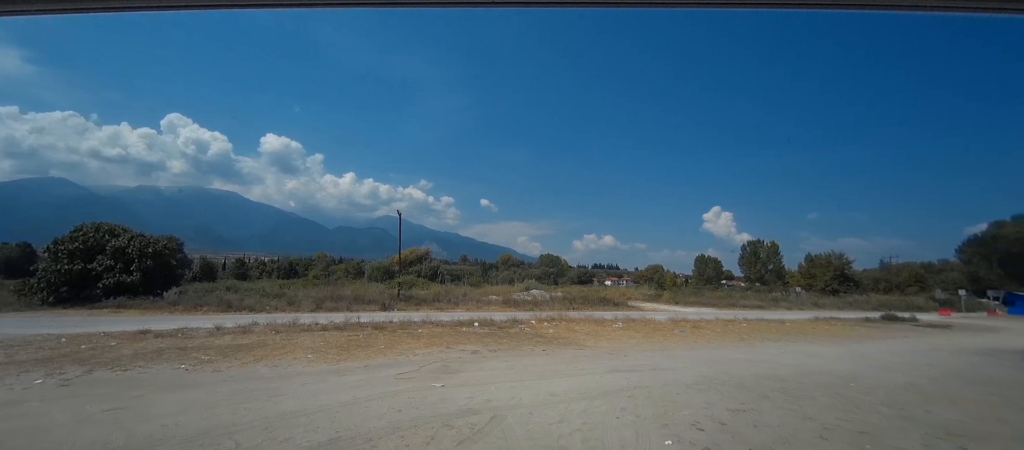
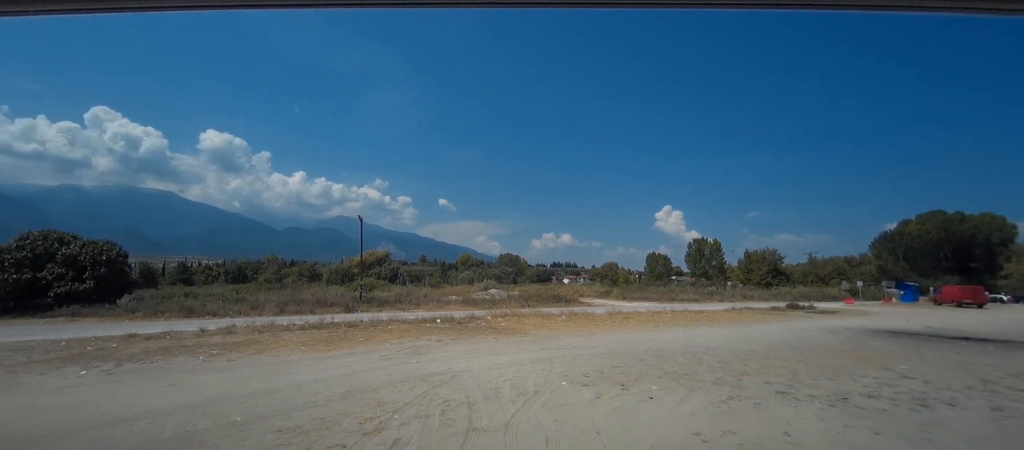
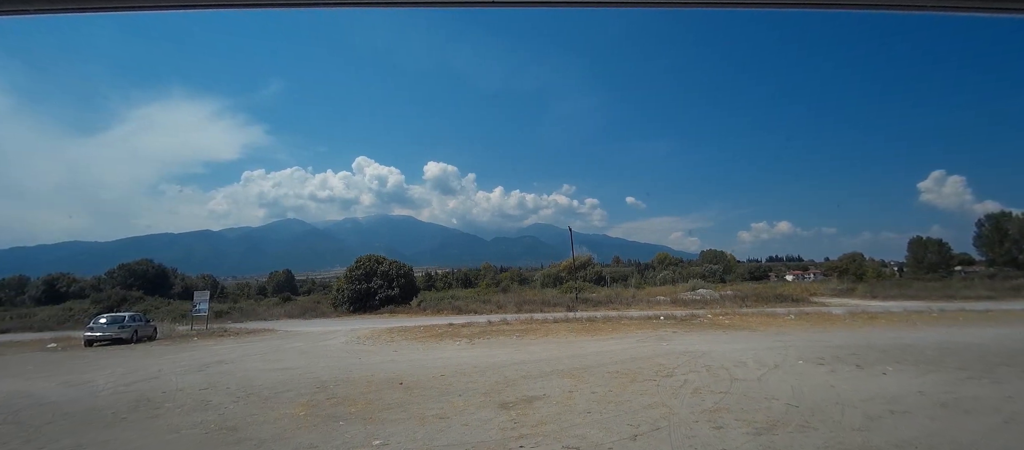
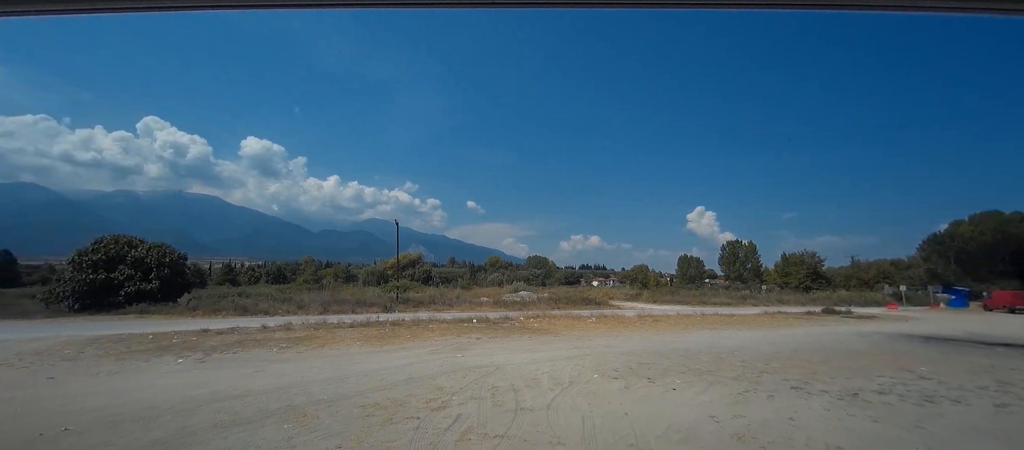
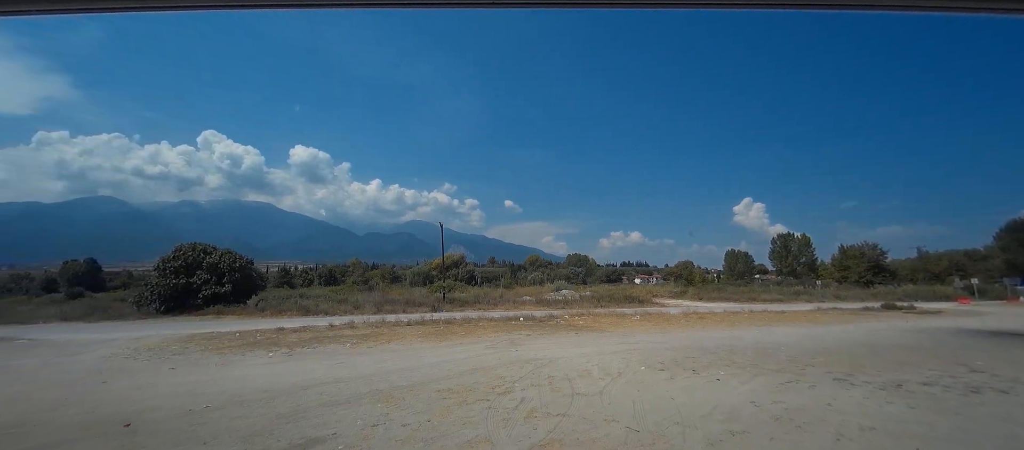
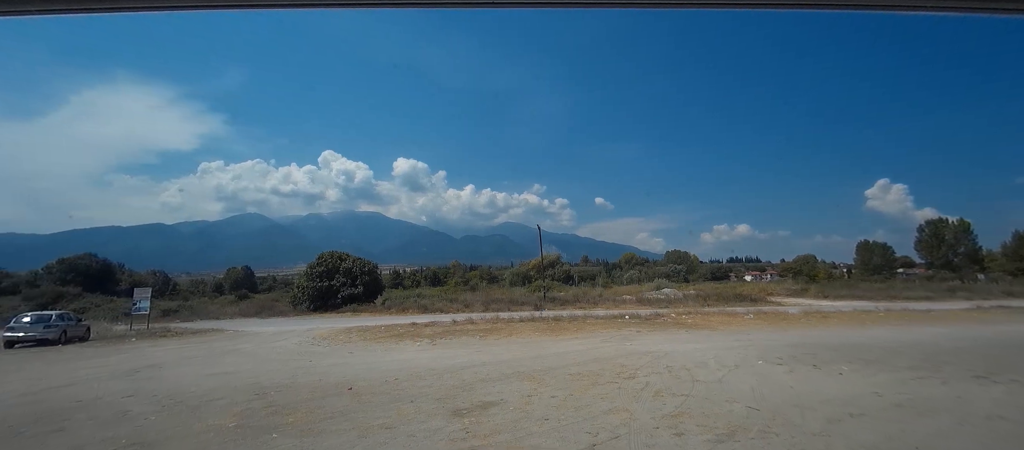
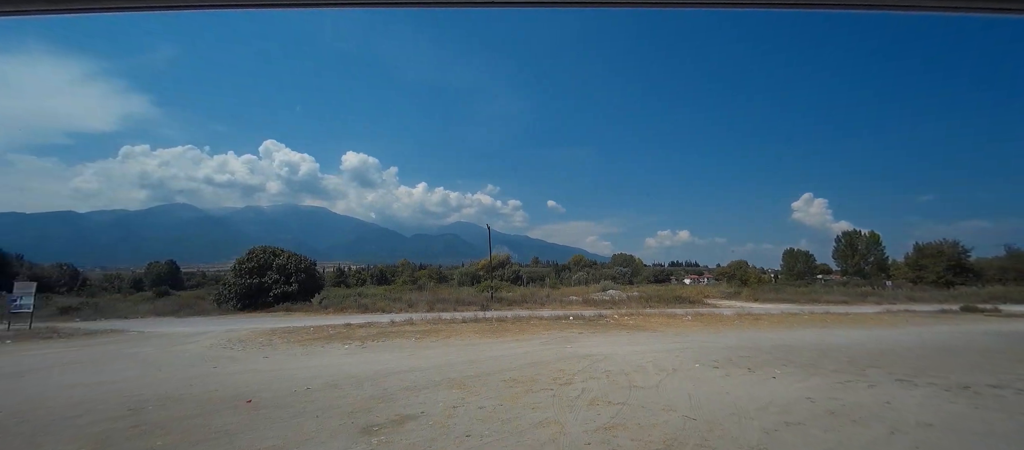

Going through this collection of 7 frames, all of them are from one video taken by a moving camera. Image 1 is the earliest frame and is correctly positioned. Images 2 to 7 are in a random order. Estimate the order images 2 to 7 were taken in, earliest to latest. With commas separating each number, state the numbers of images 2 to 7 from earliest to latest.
2, 4, 5, 7, 6, 3
